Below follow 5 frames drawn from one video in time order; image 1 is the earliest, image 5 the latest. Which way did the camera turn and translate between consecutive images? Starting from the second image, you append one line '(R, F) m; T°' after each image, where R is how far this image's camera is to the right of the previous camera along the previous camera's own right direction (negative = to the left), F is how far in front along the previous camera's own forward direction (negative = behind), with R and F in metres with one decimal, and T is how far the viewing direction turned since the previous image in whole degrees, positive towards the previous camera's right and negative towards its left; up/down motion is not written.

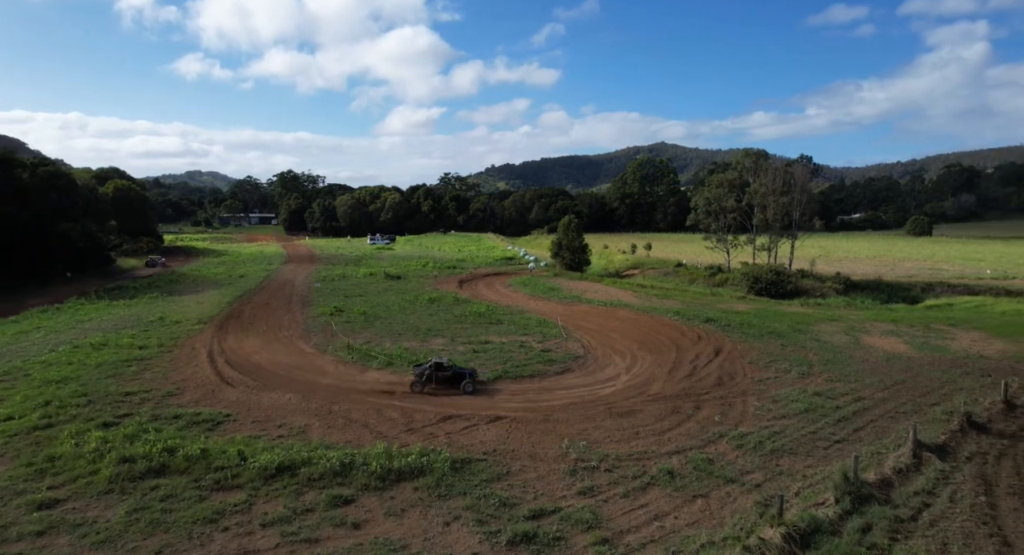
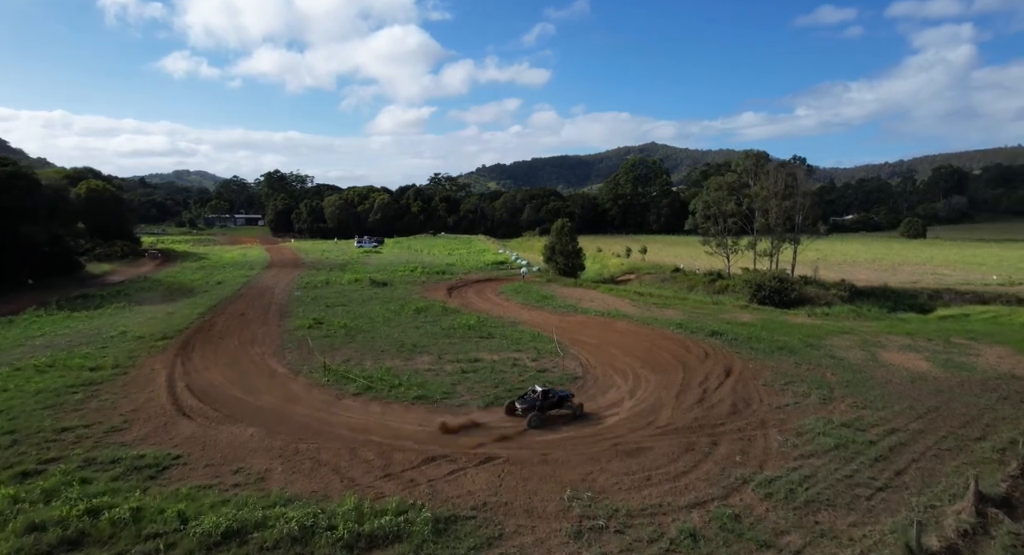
(0.0, +1.8) m; +1°
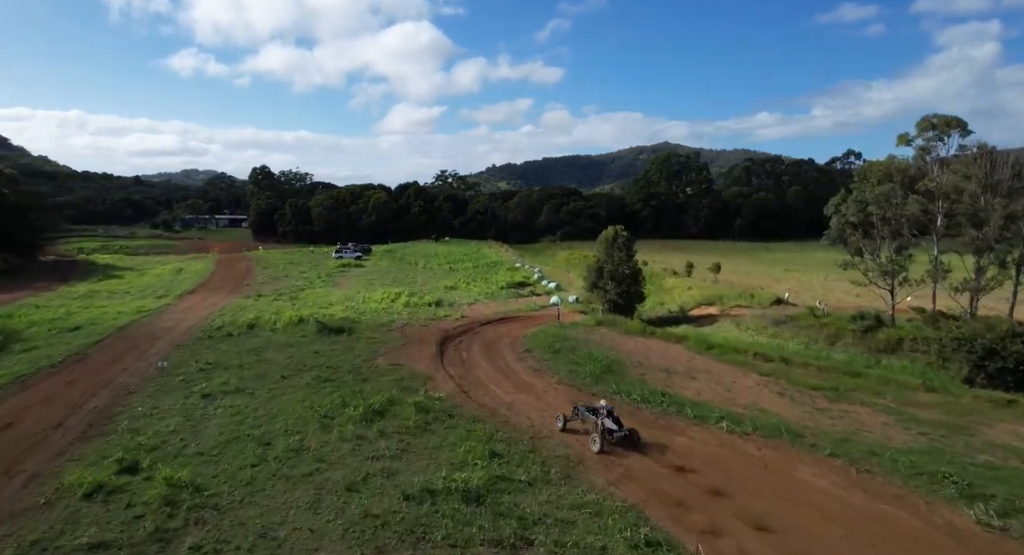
(-0.9, +15.4) m; -1°
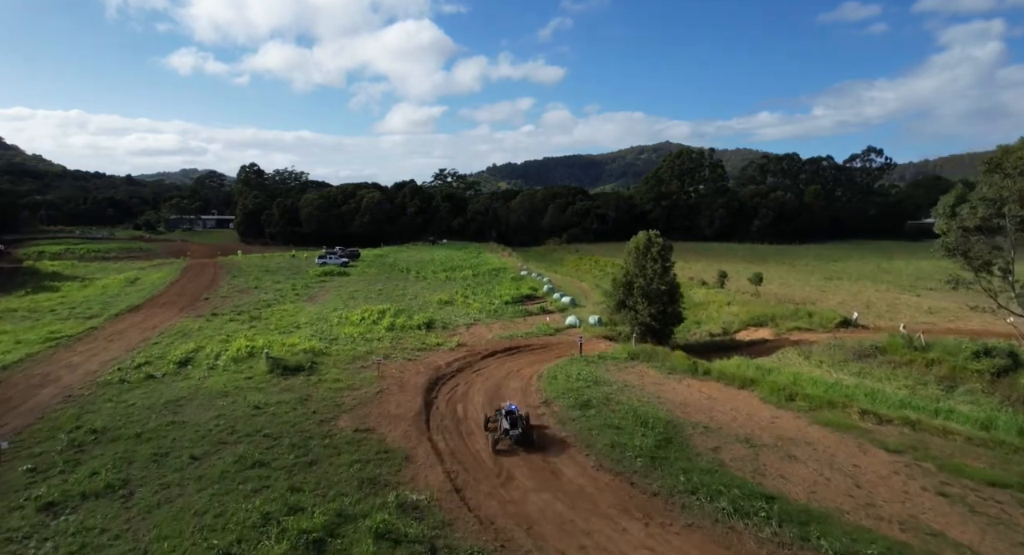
(-0.3, +6.3) m; 0°
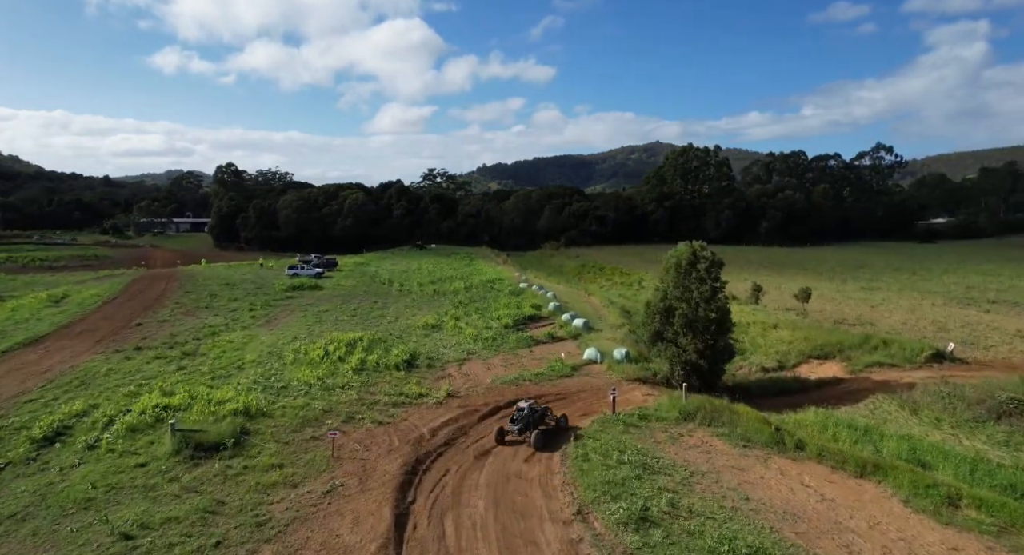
(-0.5, +6.2) m; +1°
